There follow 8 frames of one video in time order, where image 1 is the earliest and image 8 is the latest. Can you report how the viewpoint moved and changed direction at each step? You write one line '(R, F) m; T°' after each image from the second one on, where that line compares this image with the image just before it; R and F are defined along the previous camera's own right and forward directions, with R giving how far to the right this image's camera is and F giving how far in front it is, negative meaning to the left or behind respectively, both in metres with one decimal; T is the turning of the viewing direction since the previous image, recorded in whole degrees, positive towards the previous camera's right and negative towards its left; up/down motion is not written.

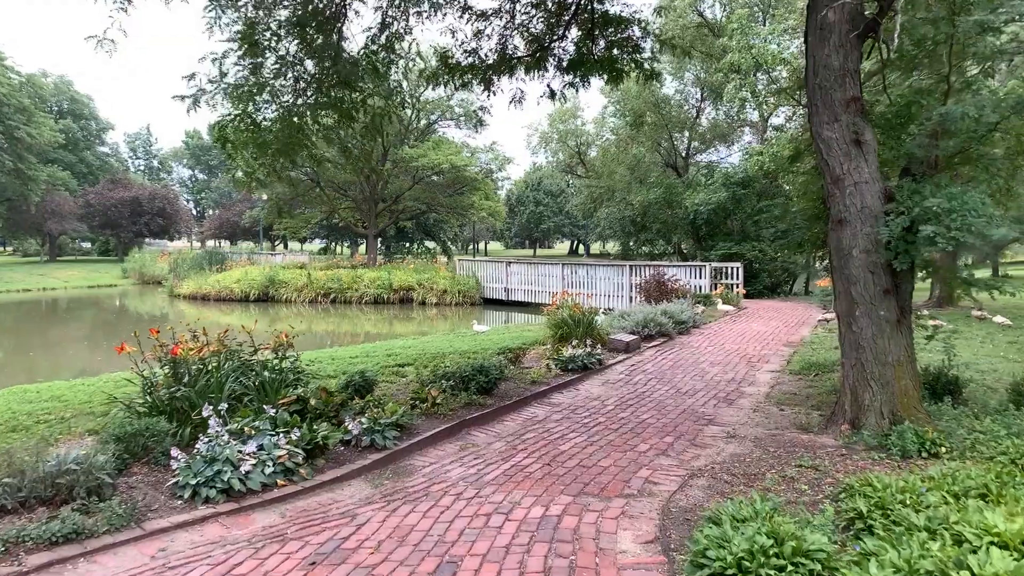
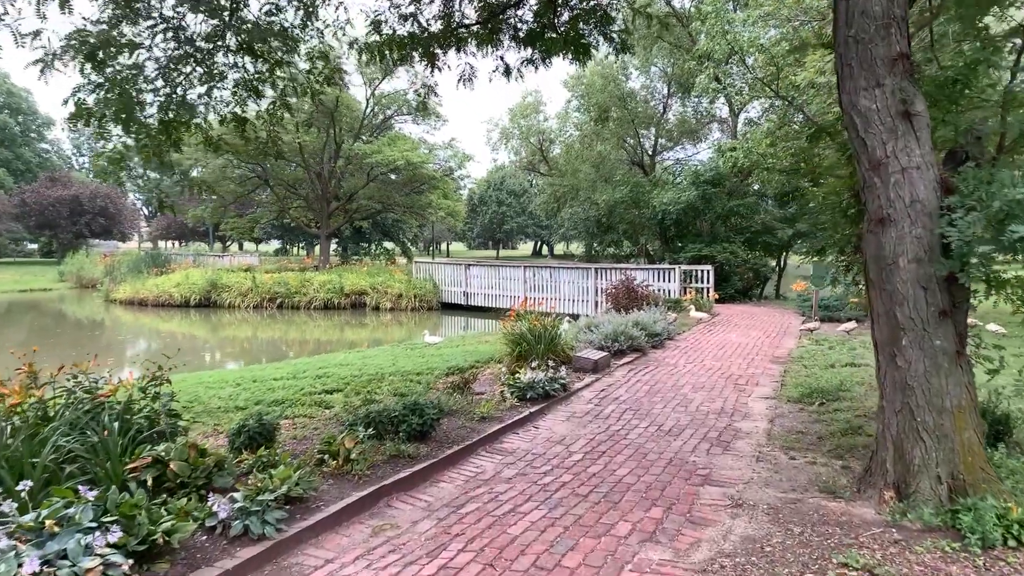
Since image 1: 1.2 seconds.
(+0.1, +1.1) m; +3°
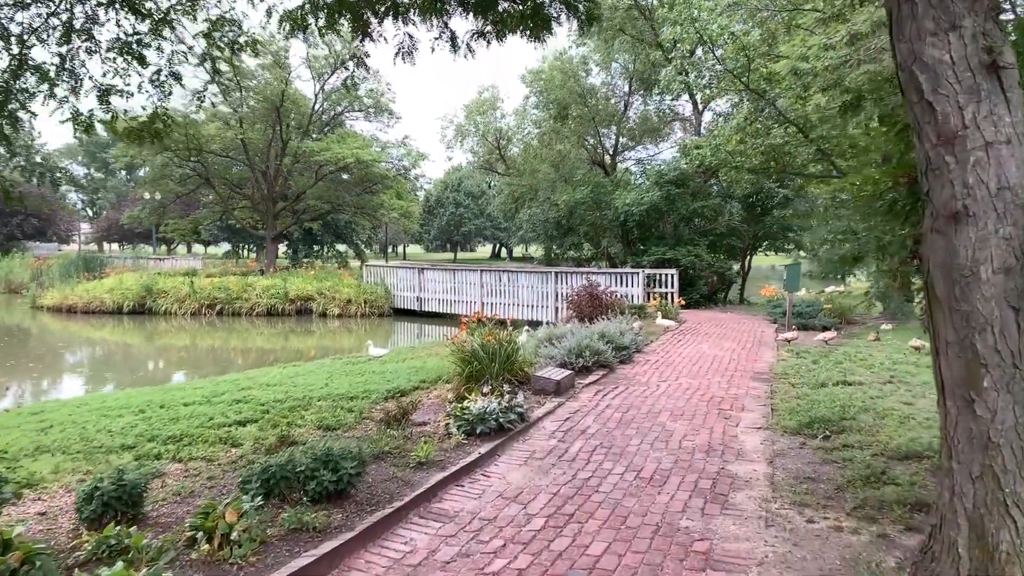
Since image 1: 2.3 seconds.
(+0.1, +0.9) m; +3°
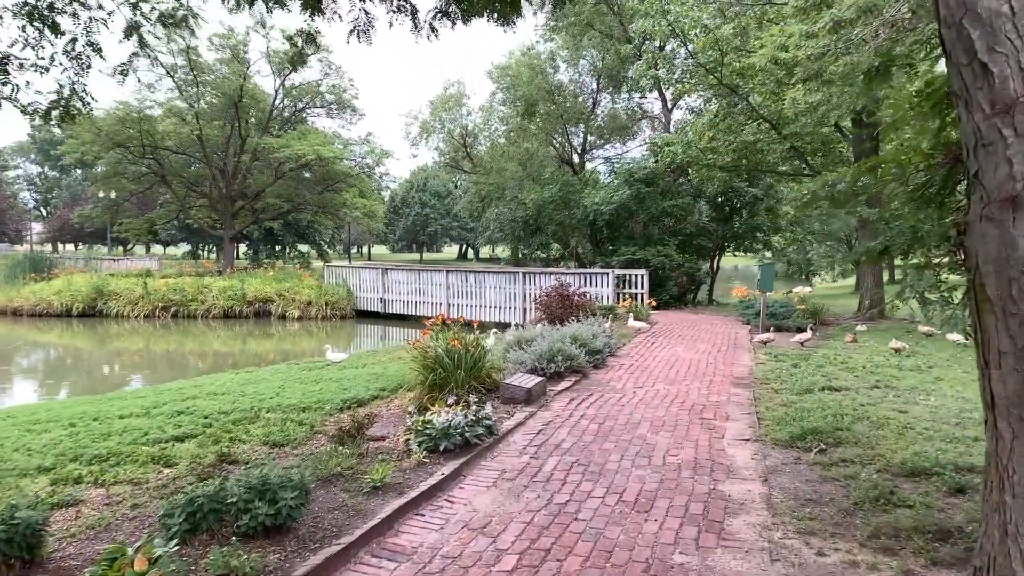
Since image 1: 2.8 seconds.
(0.0, +0.4) m; +2°
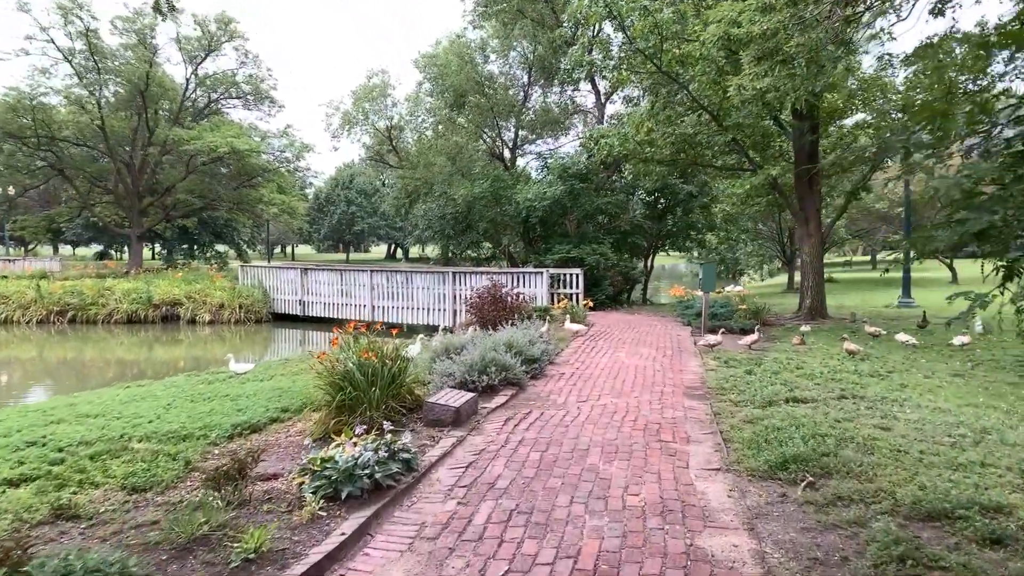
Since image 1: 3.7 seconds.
(0.0, +0.8) m; +5°
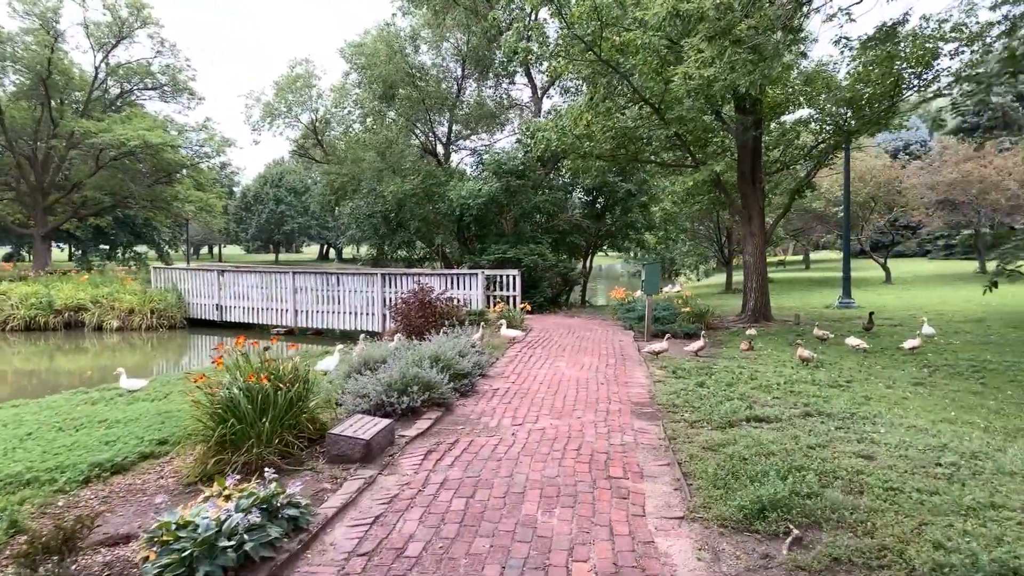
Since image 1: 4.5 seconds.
(+0.1, +0.7) m; +4°
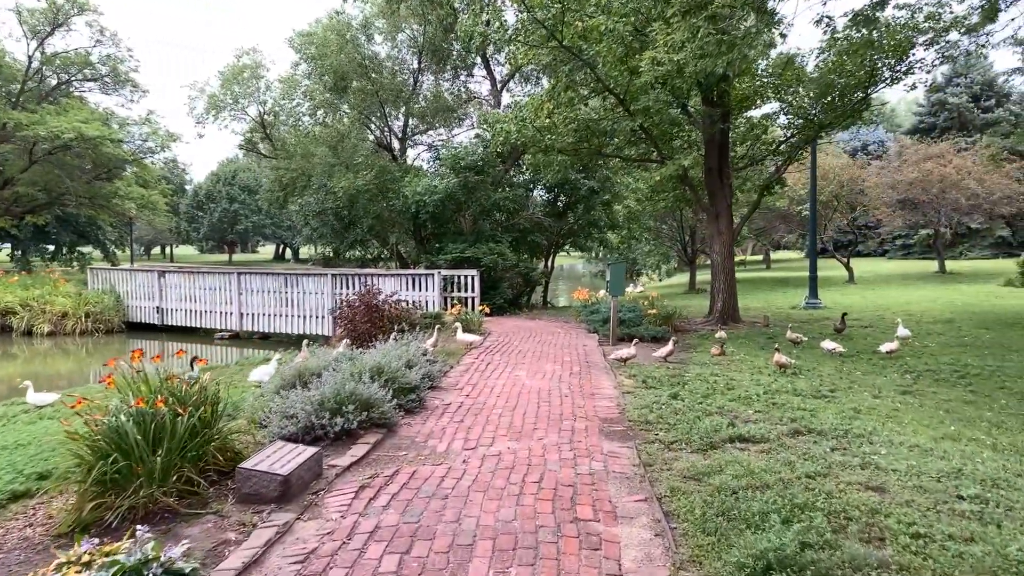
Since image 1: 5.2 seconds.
(+0.1, +0.6) m; +3°
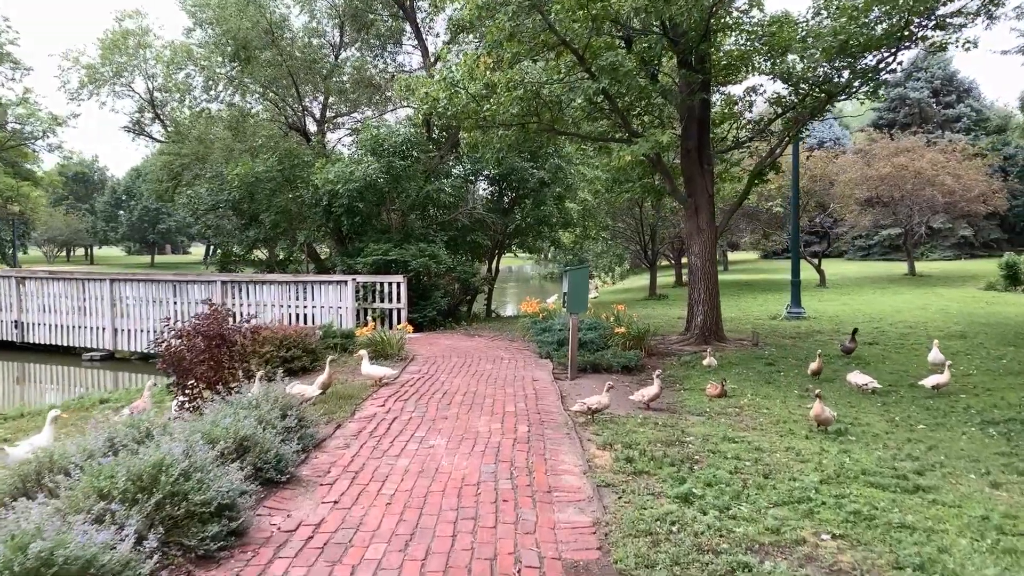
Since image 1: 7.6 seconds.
(+0.2, +2.3) m; +4°
